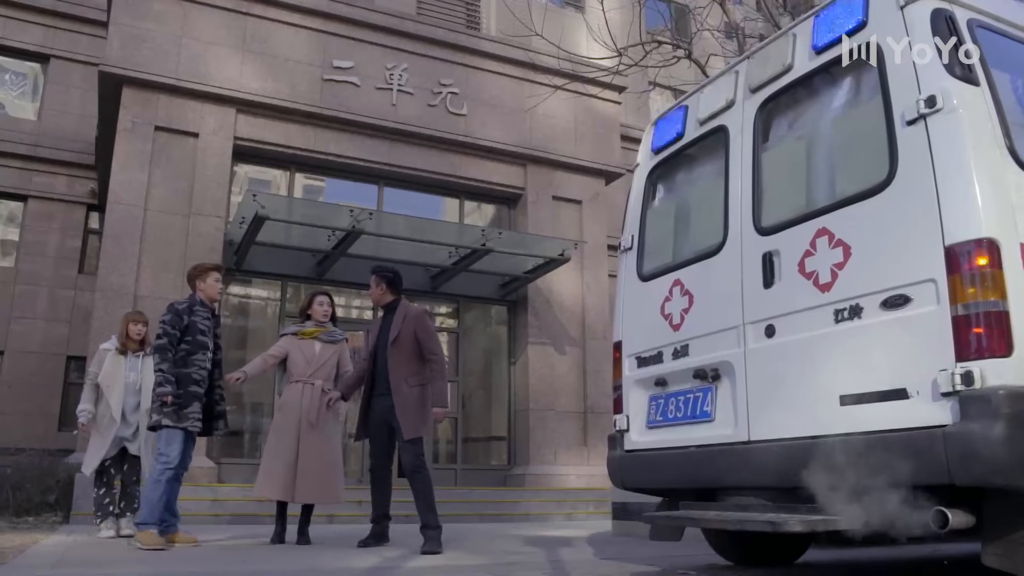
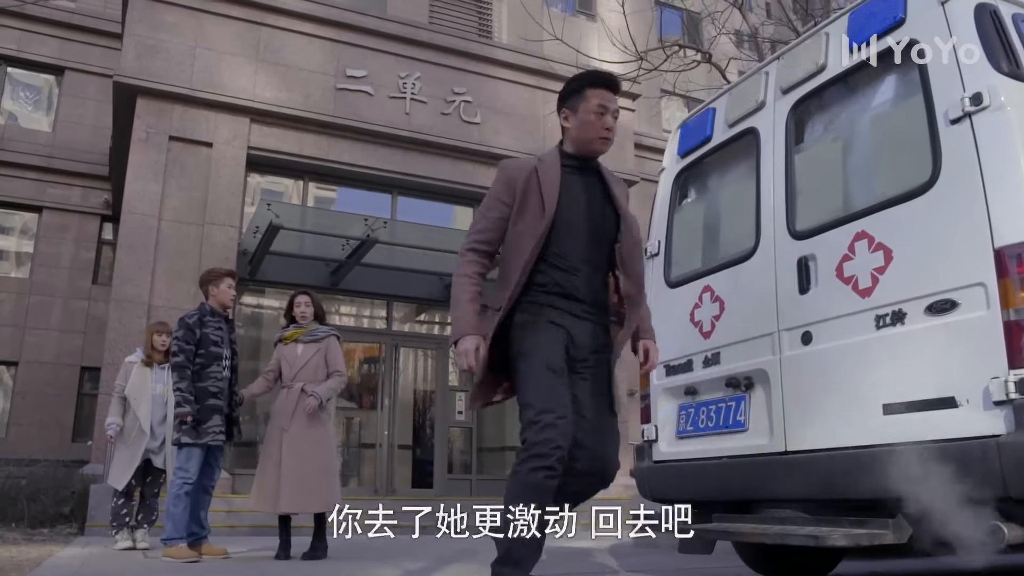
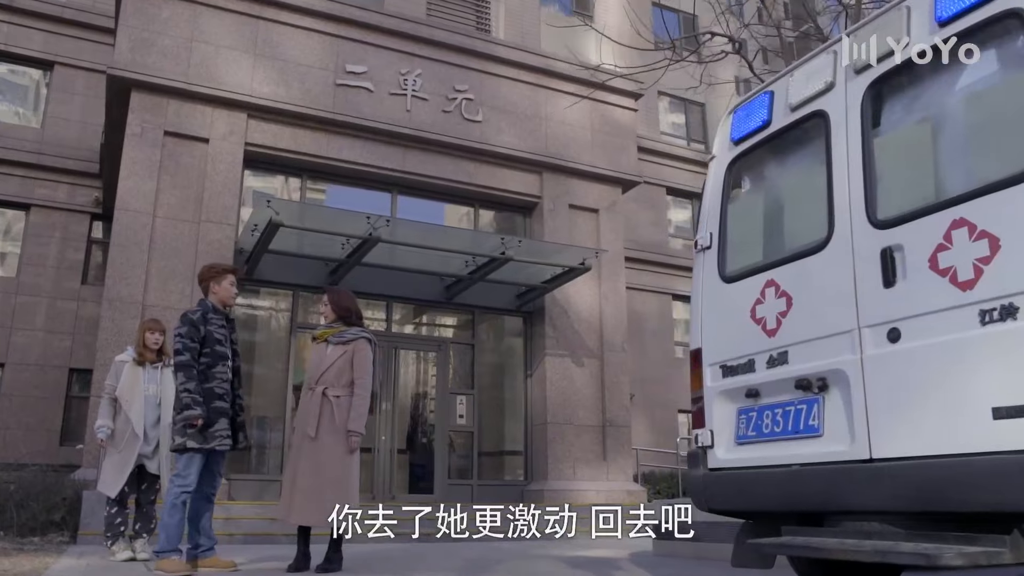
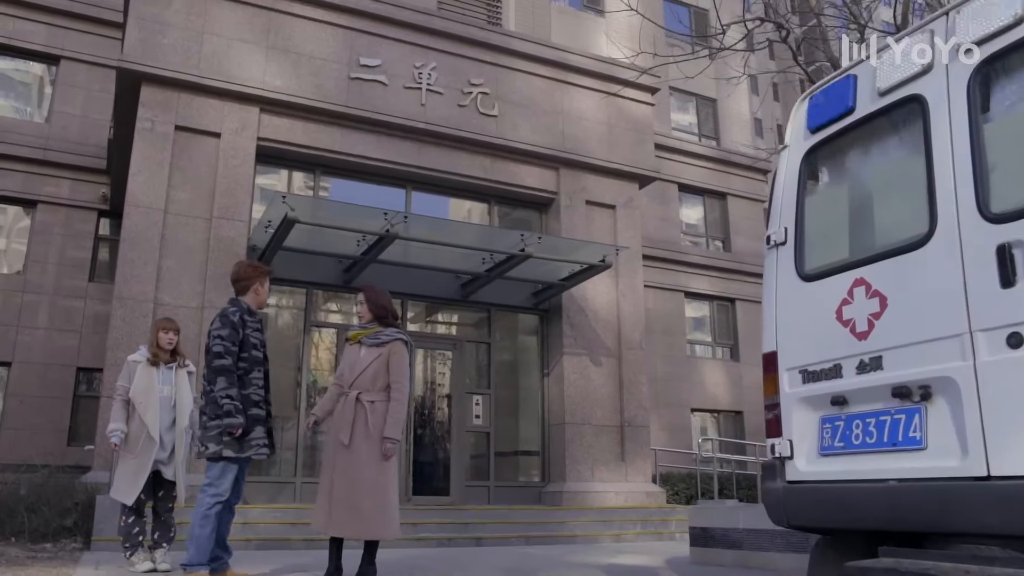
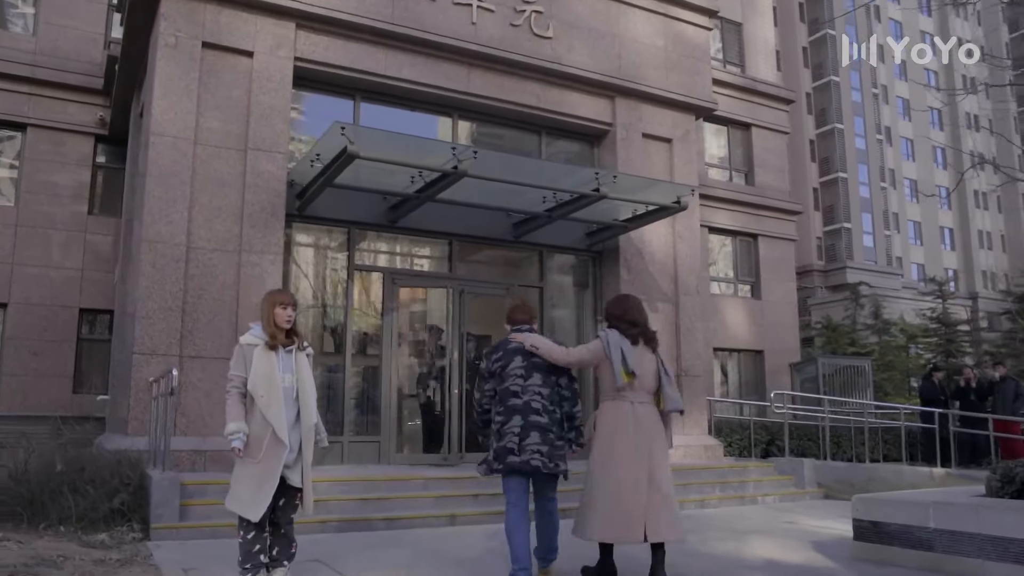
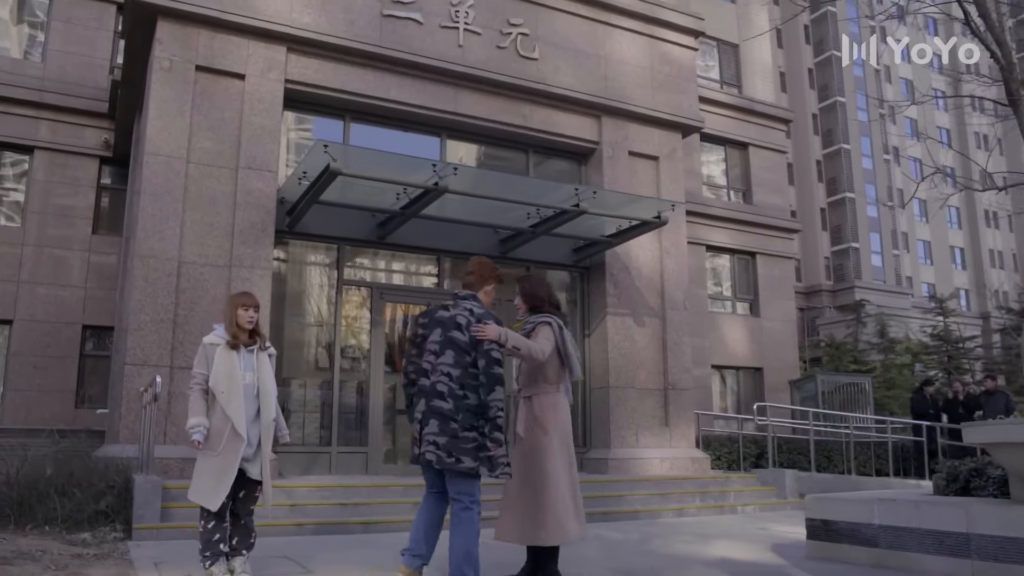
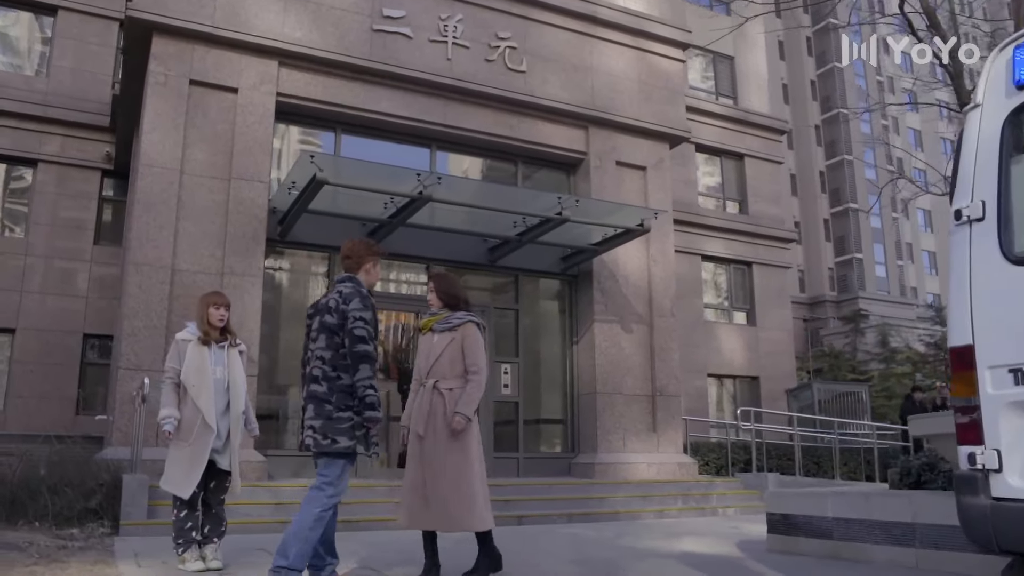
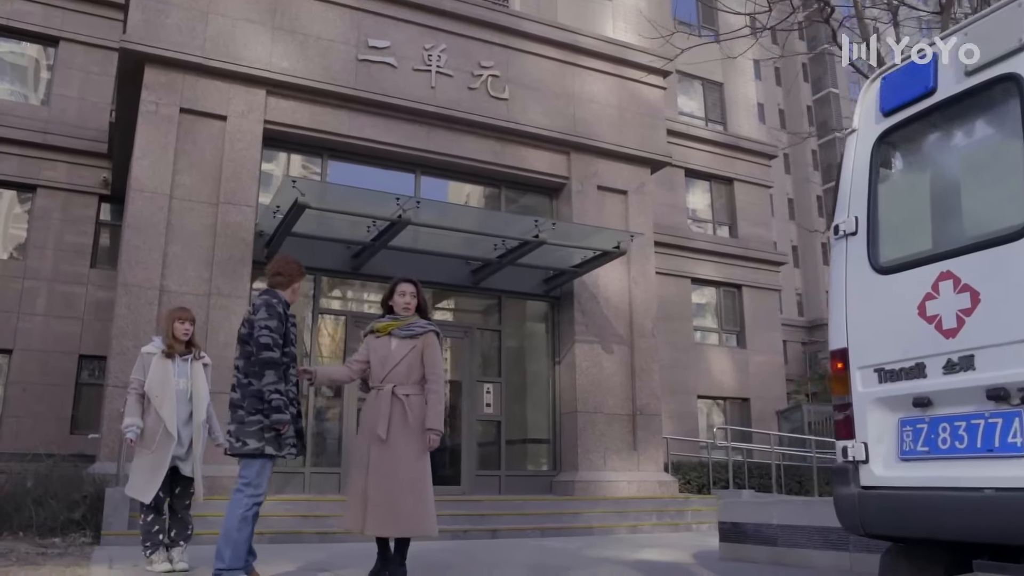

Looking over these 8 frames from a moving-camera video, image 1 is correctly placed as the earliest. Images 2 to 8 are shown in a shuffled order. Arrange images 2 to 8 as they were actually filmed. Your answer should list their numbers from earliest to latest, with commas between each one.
2, 3, 4, 8, 7, 6, 5
